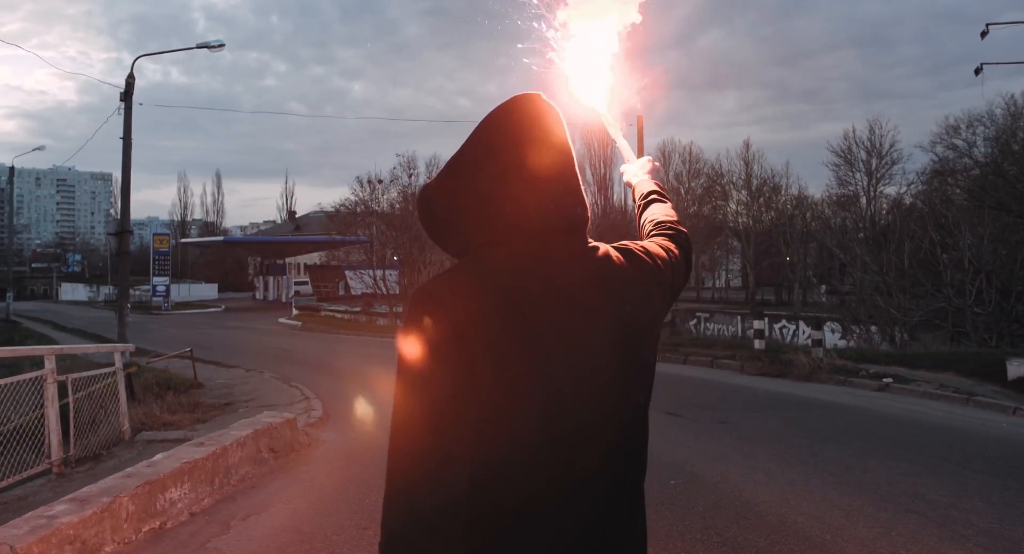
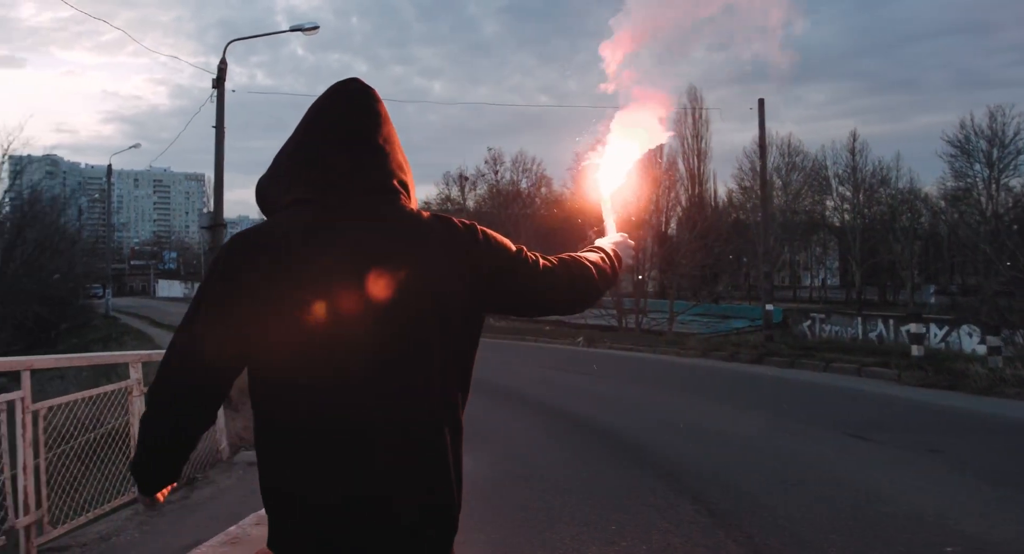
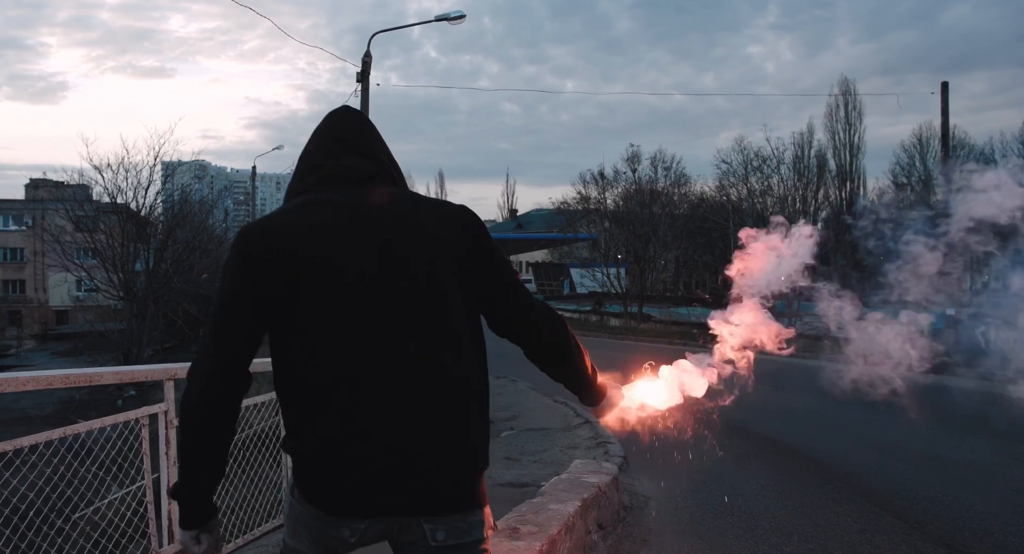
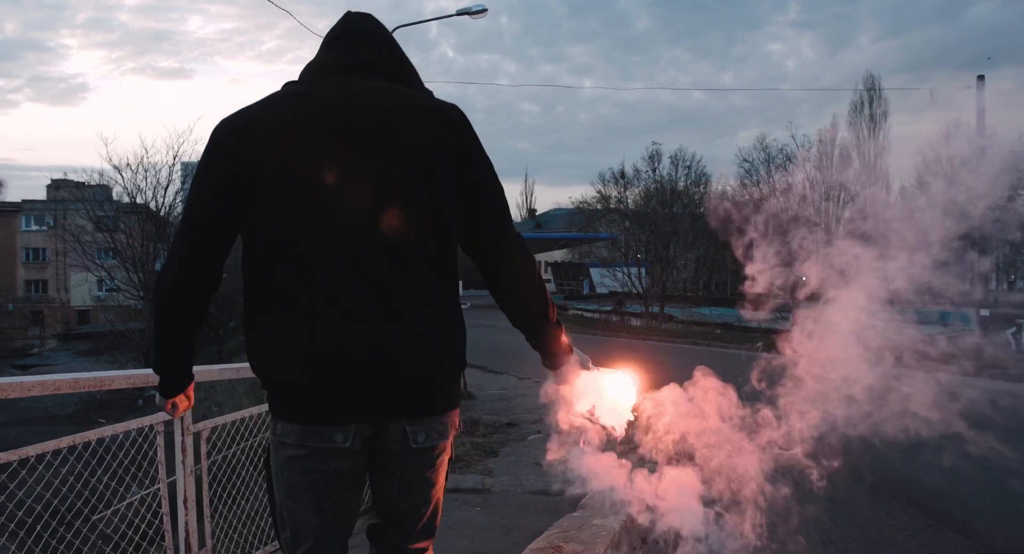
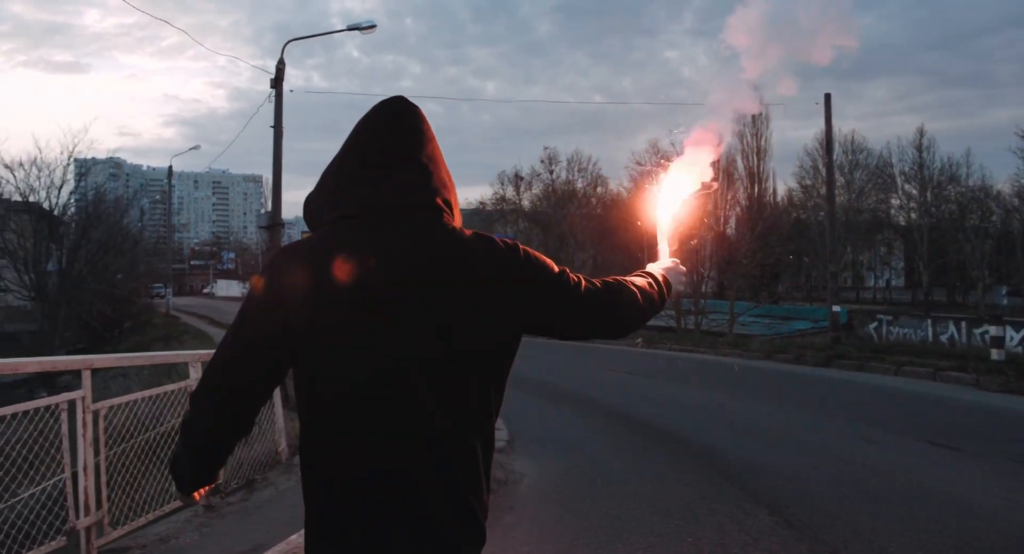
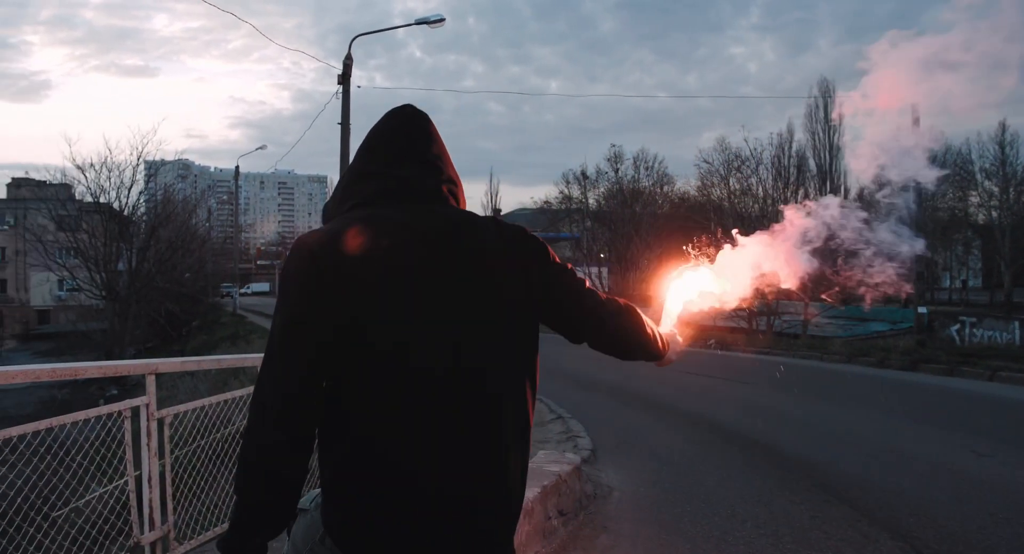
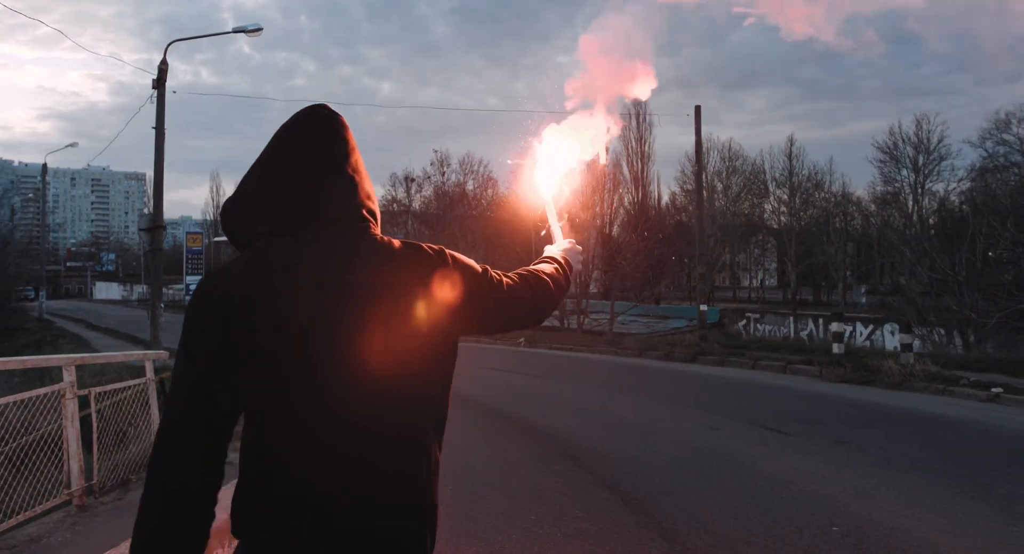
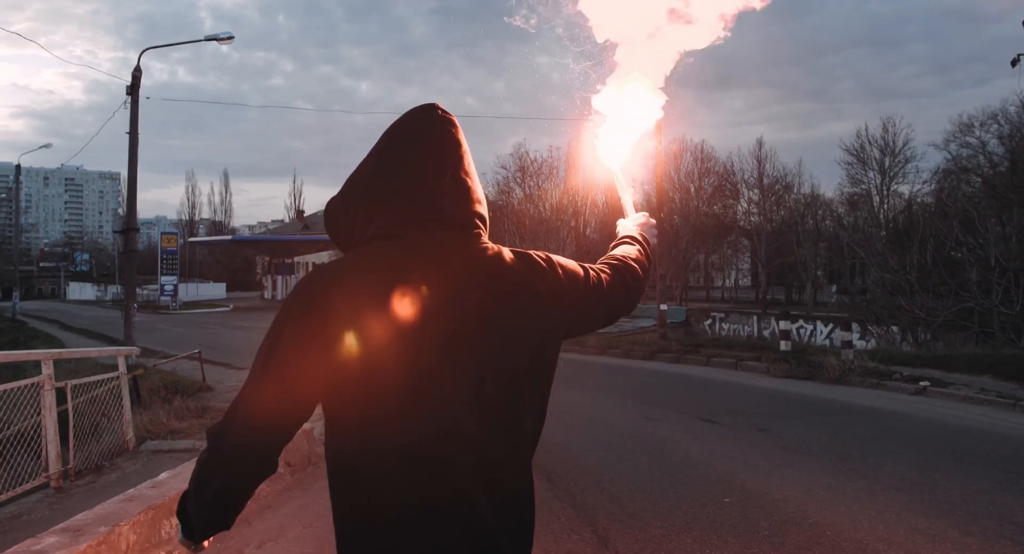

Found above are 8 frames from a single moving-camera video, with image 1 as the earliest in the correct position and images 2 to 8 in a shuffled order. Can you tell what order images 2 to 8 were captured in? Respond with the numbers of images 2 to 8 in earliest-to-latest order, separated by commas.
8, 7, 2, 5, 6, 3, 4
